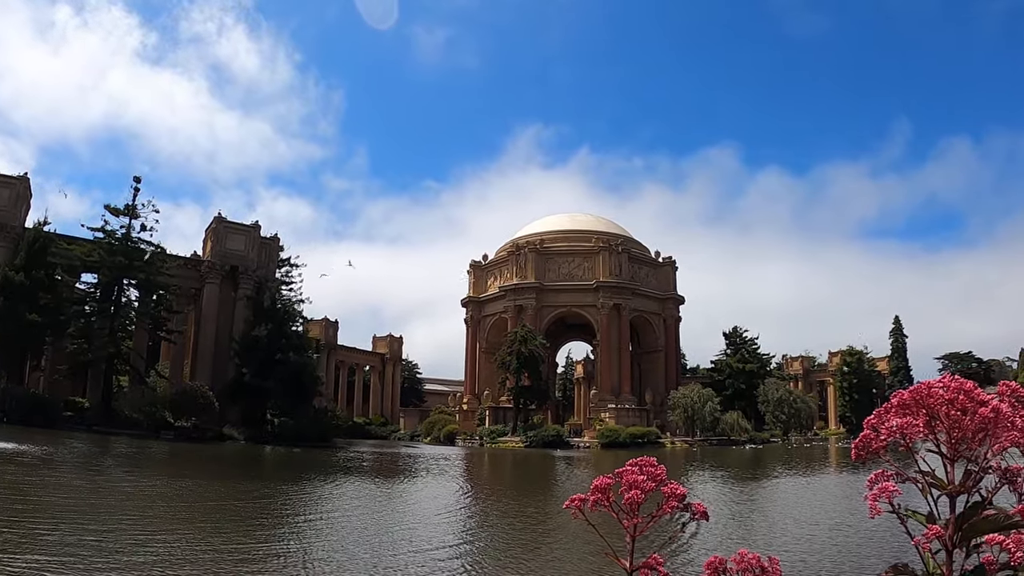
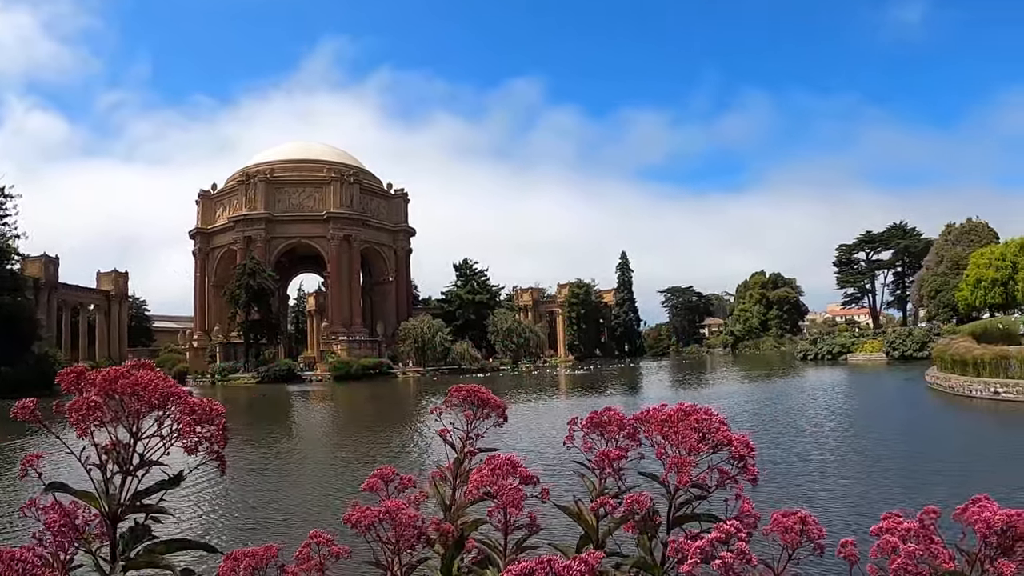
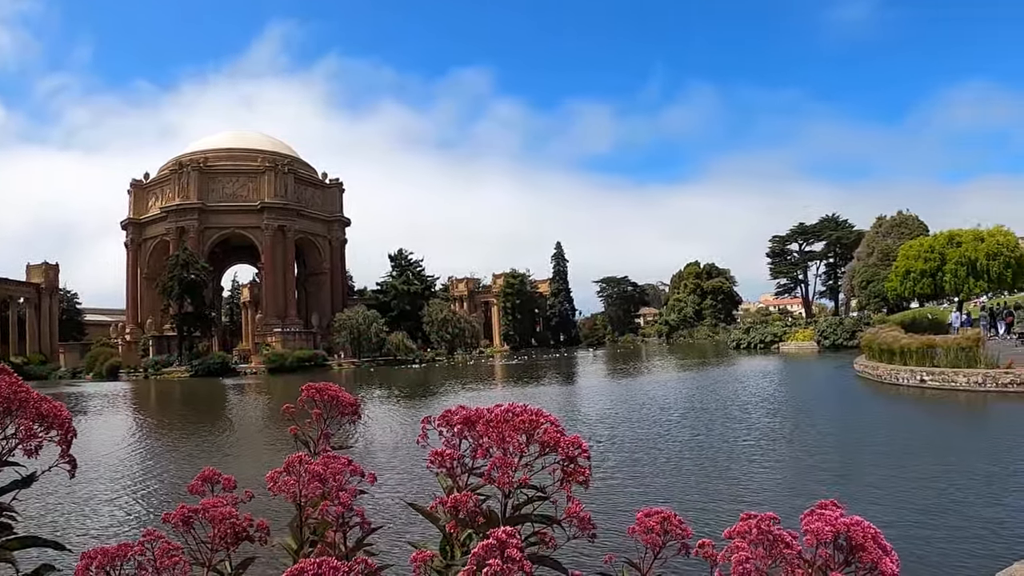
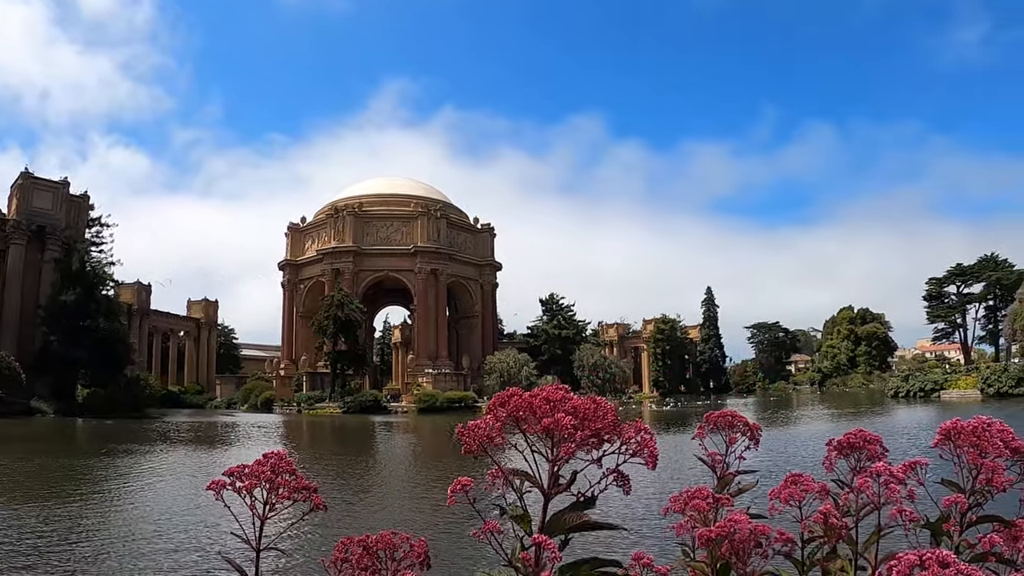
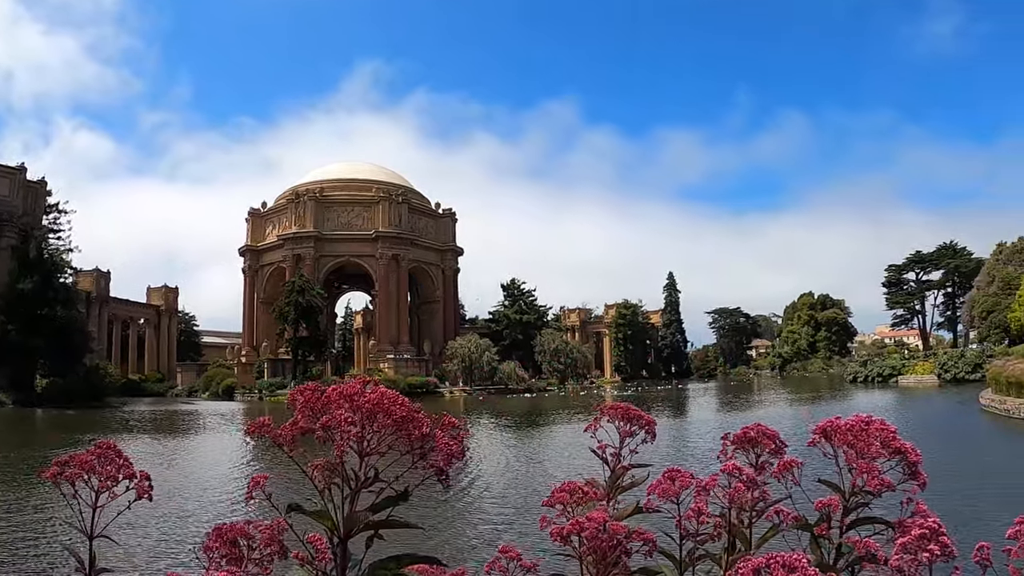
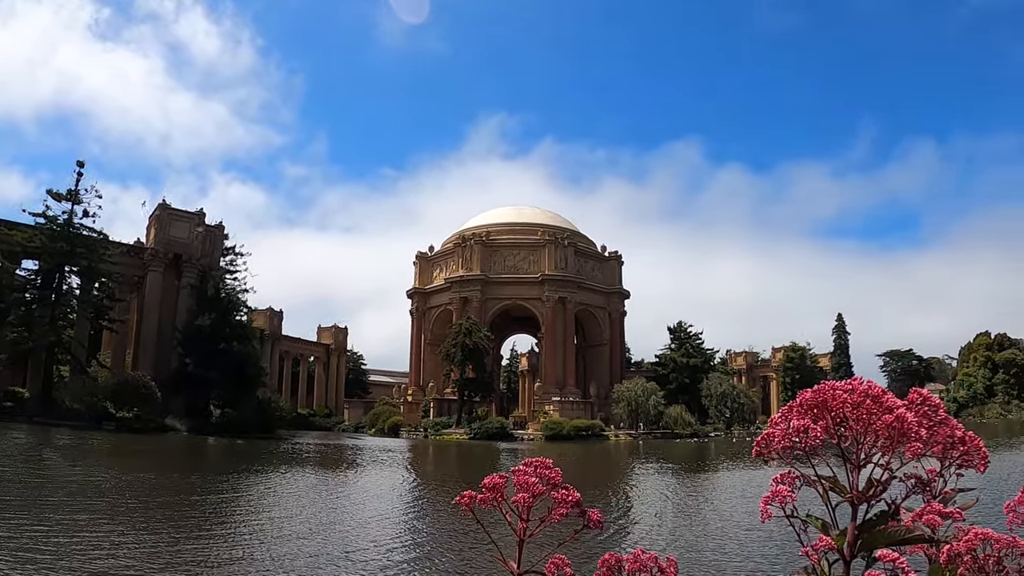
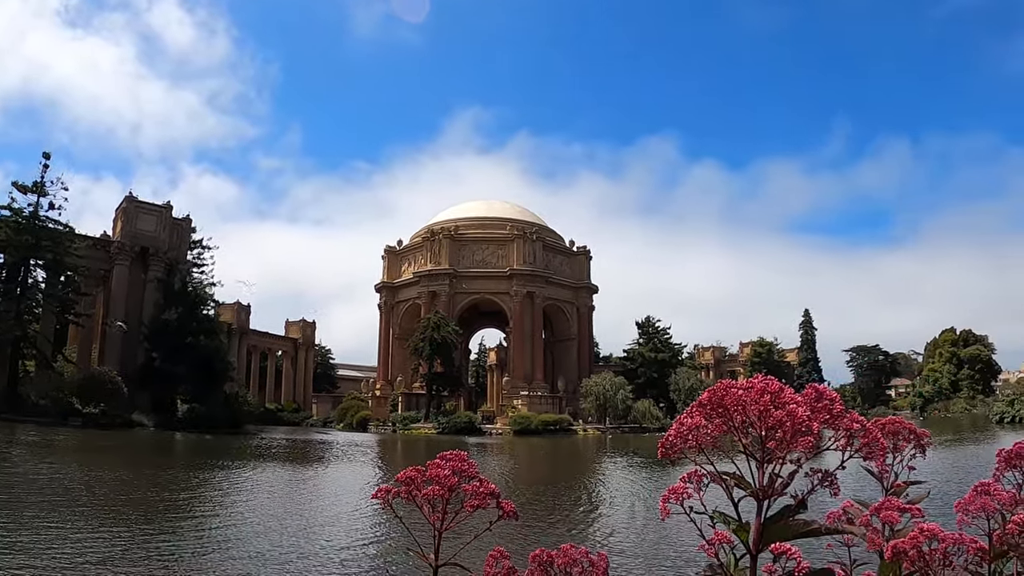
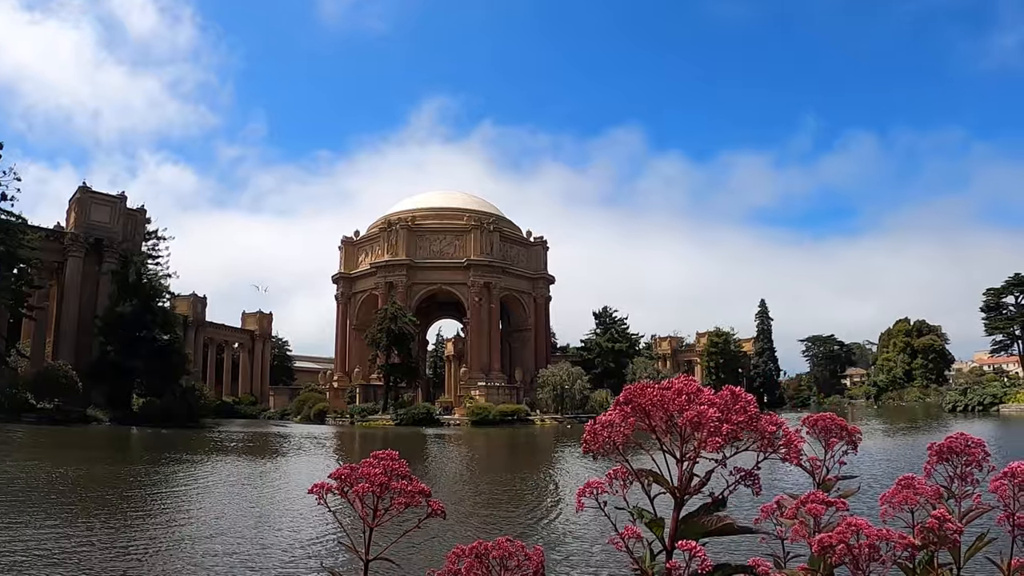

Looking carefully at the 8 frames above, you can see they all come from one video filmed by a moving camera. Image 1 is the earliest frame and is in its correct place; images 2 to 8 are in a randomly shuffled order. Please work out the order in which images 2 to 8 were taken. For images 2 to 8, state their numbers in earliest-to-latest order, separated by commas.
6, 7, 8, 4, 5, 2, 3
